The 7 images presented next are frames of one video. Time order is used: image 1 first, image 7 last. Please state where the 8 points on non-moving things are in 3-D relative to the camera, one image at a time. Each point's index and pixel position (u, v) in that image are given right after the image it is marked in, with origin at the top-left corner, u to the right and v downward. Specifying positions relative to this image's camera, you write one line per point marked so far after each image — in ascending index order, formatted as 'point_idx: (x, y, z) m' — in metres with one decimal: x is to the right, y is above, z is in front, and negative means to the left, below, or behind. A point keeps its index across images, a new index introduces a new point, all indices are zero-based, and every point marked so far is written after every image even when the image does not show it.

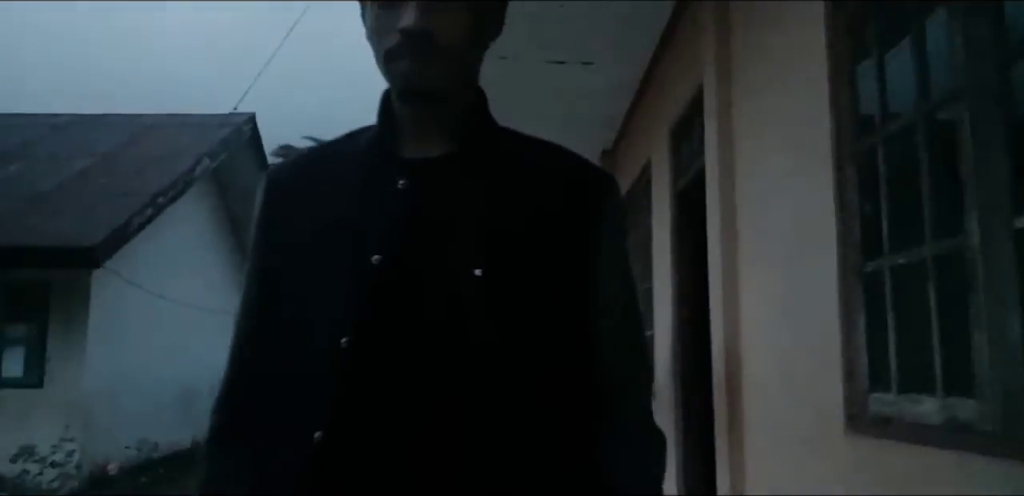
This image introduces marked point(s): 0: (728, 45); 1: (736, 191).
0: (+0.7, +0.7, +2.8) m
1: (+0.6, +0.2, +2.7) m
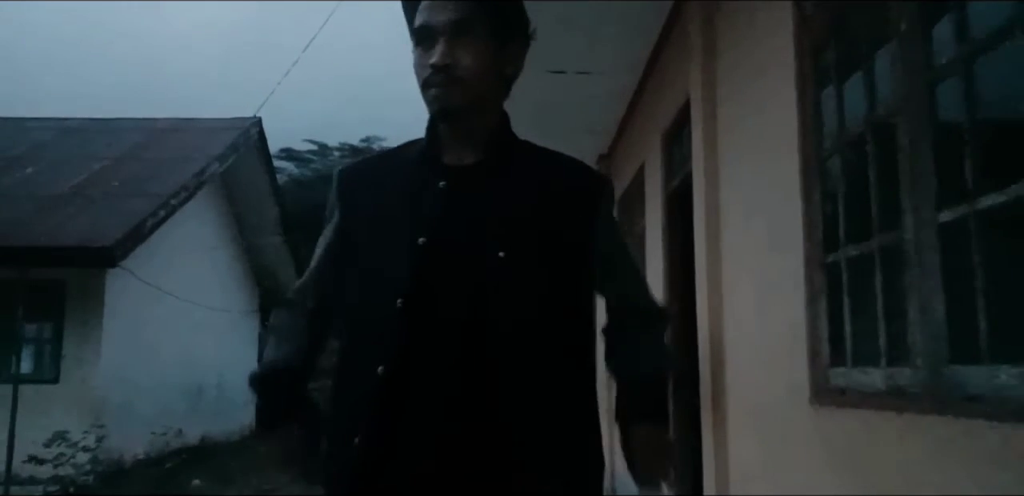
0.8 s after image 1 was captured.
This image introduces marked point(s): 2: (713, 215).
0: (+0.7, +0.7, +3.0) m
1: (+0.7, +0.2, +2.9) m
2: (+0.6, +0.1, +2.9) m
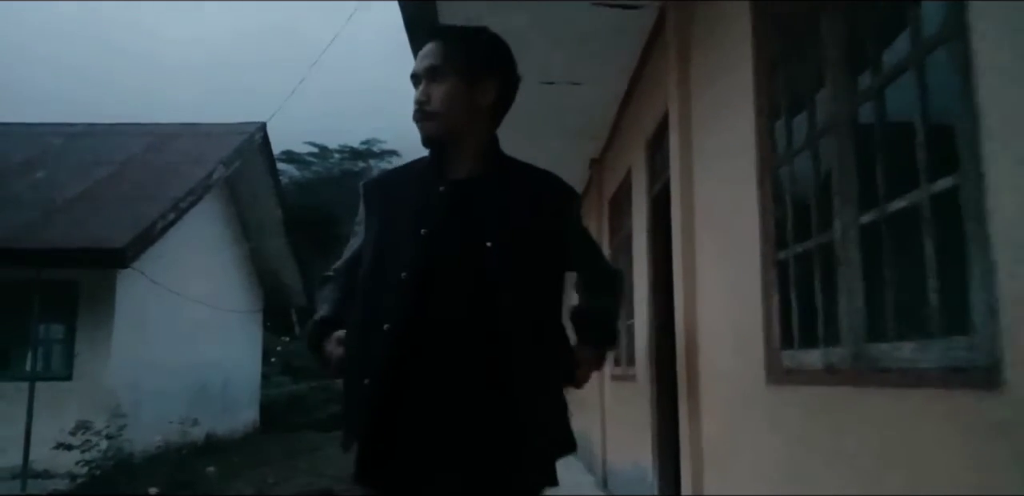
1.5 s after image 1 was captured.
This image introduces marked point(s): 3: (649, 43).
0: (+0.7, +0.7, +3.2) m
1: (+0.6, +0.2, +3.1) m
2: (+0.6, +0.1, +3.1) m
3: (+0.6, +0.9, +3.8) m
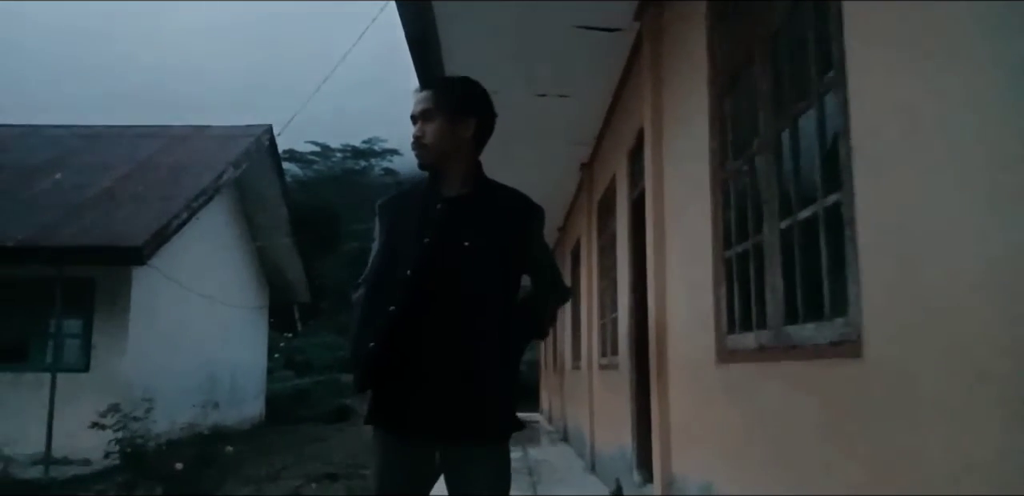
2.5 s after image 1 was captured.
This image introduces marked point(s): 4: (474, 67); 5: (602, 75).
0: (+0.6, +0.7, +3.6) m
1: (+0.6, +0.2, +3.5) m
2: (+0.6, +0.1, +3.5) m
3: (+0.6, +0.9, +4.1) m
4: (-0.2, +0.9, +4.1) m
5: (+0.4, +0.9, +4.3) m
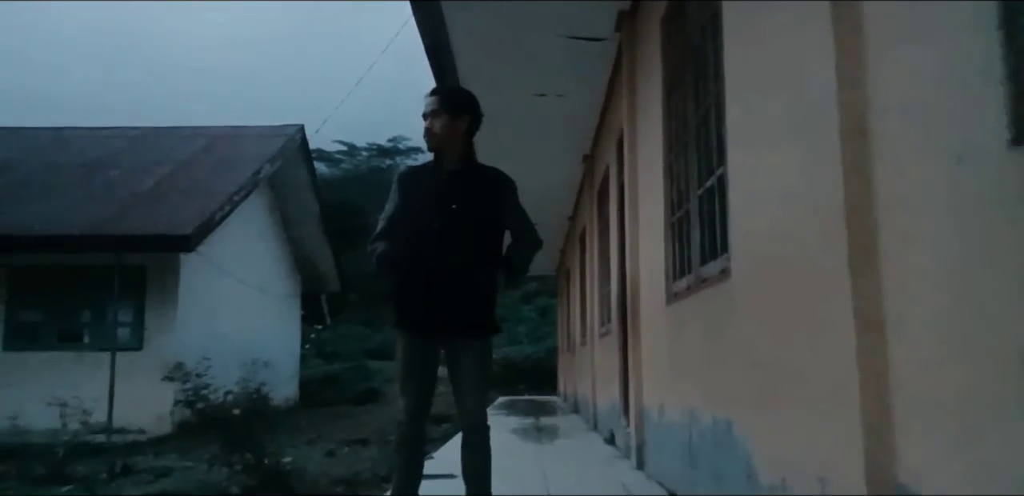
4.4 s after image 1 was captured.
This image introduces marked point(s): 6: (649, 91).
0: (+0.6, +0.8, +4.2) m
1: (+0.6, +0.3, +4.1) m
2: (+0.6, +0.2, +4.1) m
3: (+0.6, +1.1, +4.7) m
4: (-0.2, +1.0, +4.8) m
5: (+0.5, +1.0, +5.0) m
6: (+0.6, +0.6, +3.6) m
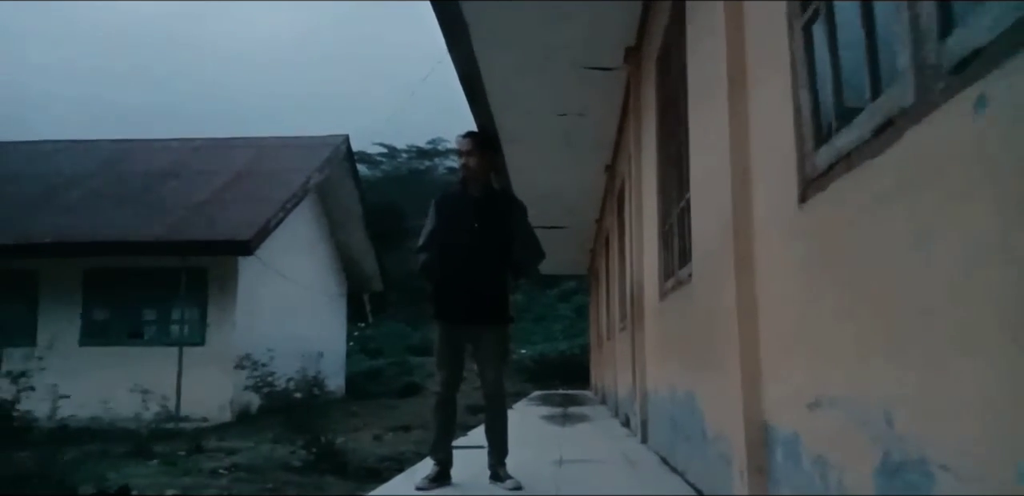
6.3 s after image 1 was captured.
0: (+0.8, +0.8, +4.7) m
1: (+0.7, +0.3, +4.7) m
2: (+0.7, +0.2, +4.6) m
3: (+0.7, +1.0, +5.3) m
4: (-0.1, +1.0, +5.4) m
5: (+0.6, +1.0, +5.5) m
6: (+0.7, +0.6, +4.2) m
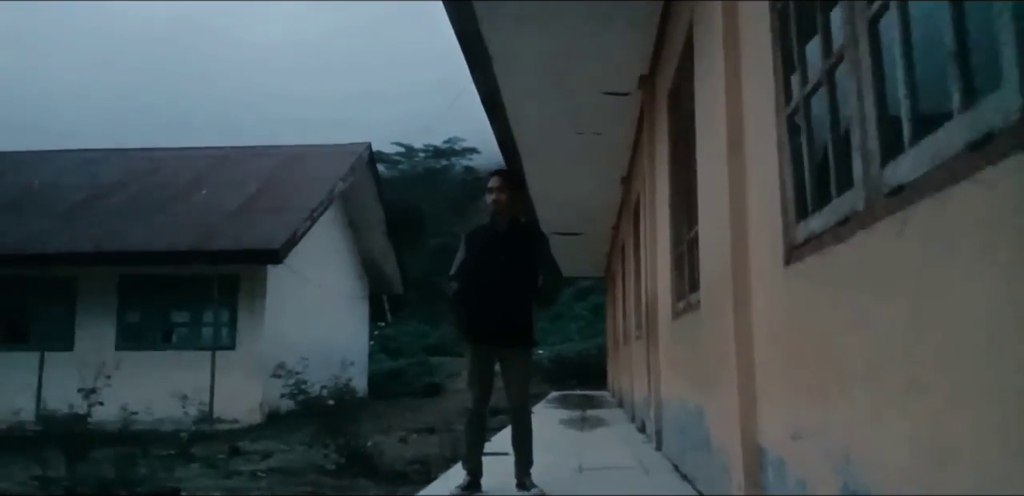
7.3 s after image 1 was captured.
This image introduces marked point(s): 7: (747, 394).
0: (+0.9, +0.7, +5.0) m
1: (+0.9, +0.2, +4.9) m
2: (+0.8, +0.1, +4.9) m
3: (+0.9, +0.9, +5.6) m
4: (+0.1, +0.9, +5.6) m
5: (+0.8, +0.9, +5.8) m
6: (+0.8, +0.5, +4.5) m
7: (+0.7, -0.4, +2.6) m
